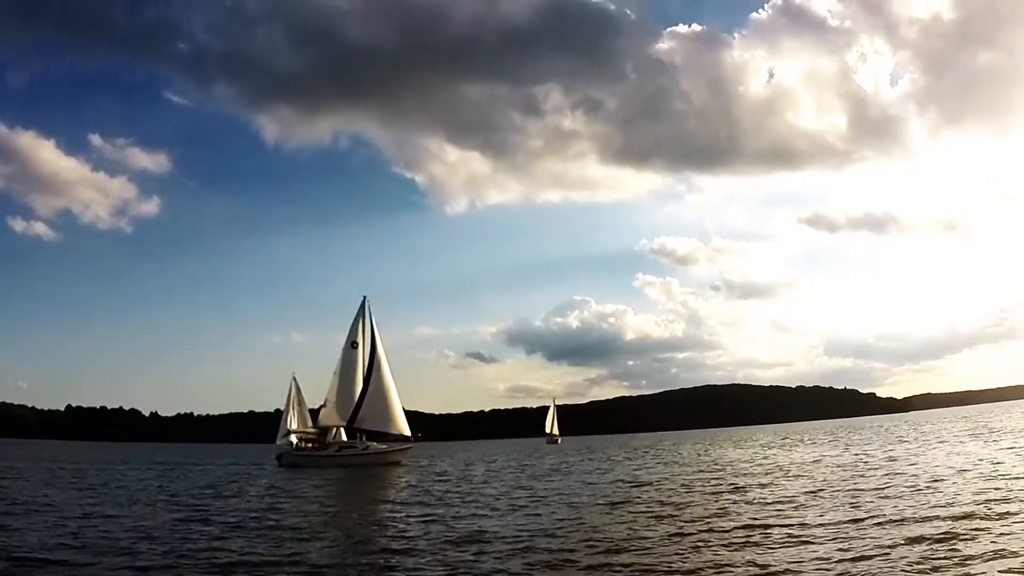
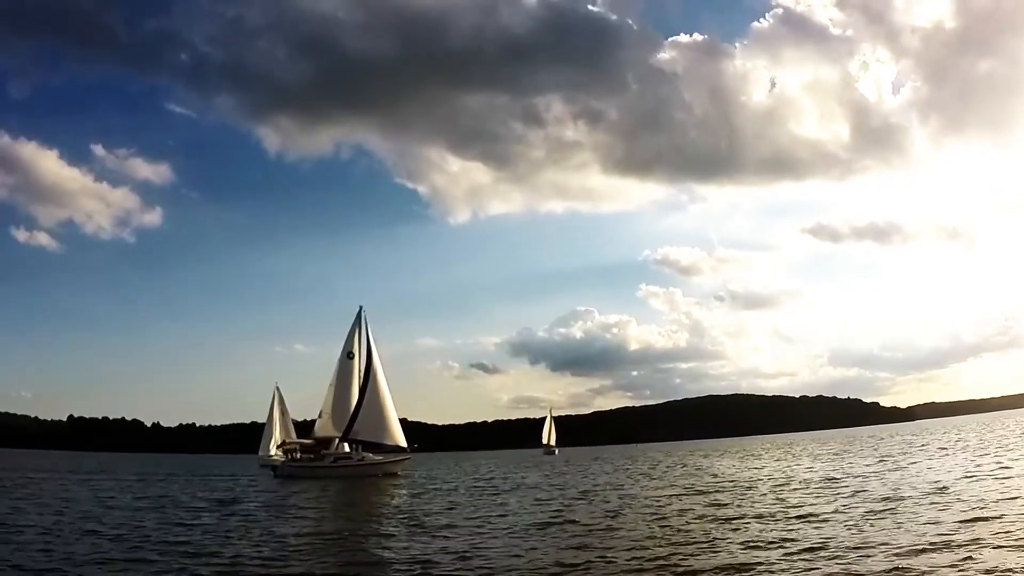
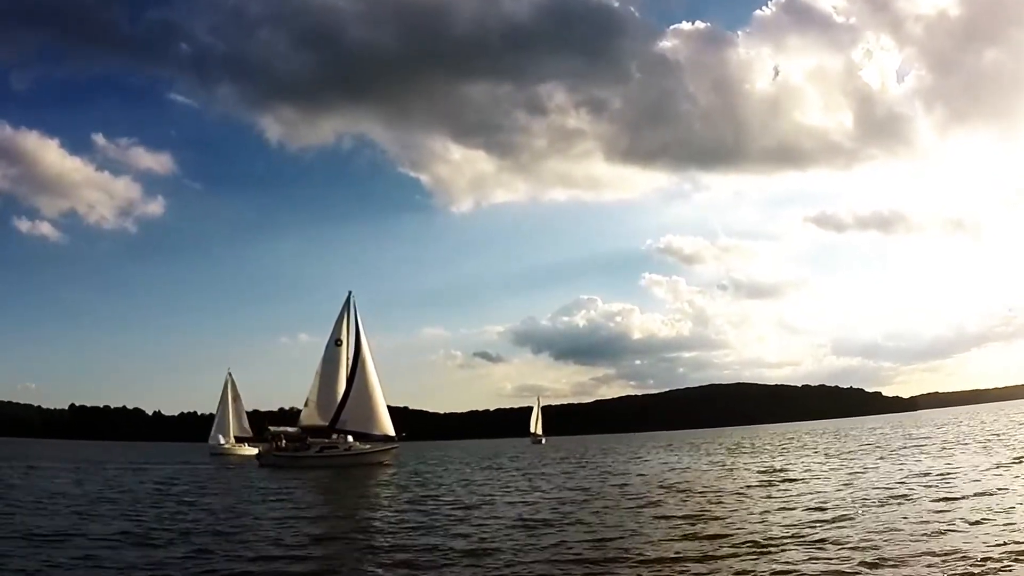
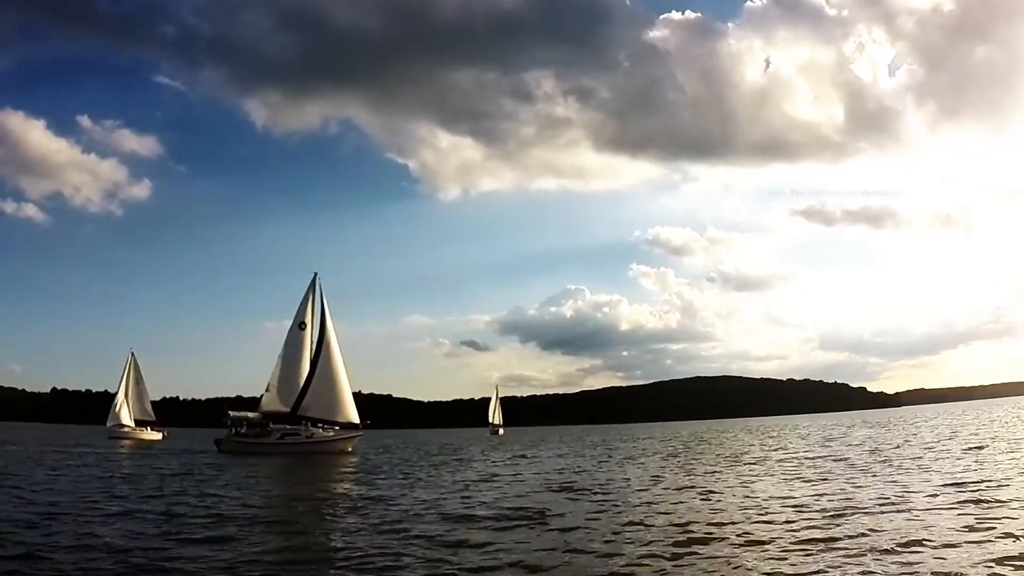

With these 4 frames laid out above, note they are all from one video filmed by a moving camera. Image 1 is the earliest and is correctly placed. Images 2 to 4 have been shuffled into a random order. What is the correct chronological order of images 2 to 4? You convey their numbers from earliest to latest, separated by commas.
2, 3, 4
